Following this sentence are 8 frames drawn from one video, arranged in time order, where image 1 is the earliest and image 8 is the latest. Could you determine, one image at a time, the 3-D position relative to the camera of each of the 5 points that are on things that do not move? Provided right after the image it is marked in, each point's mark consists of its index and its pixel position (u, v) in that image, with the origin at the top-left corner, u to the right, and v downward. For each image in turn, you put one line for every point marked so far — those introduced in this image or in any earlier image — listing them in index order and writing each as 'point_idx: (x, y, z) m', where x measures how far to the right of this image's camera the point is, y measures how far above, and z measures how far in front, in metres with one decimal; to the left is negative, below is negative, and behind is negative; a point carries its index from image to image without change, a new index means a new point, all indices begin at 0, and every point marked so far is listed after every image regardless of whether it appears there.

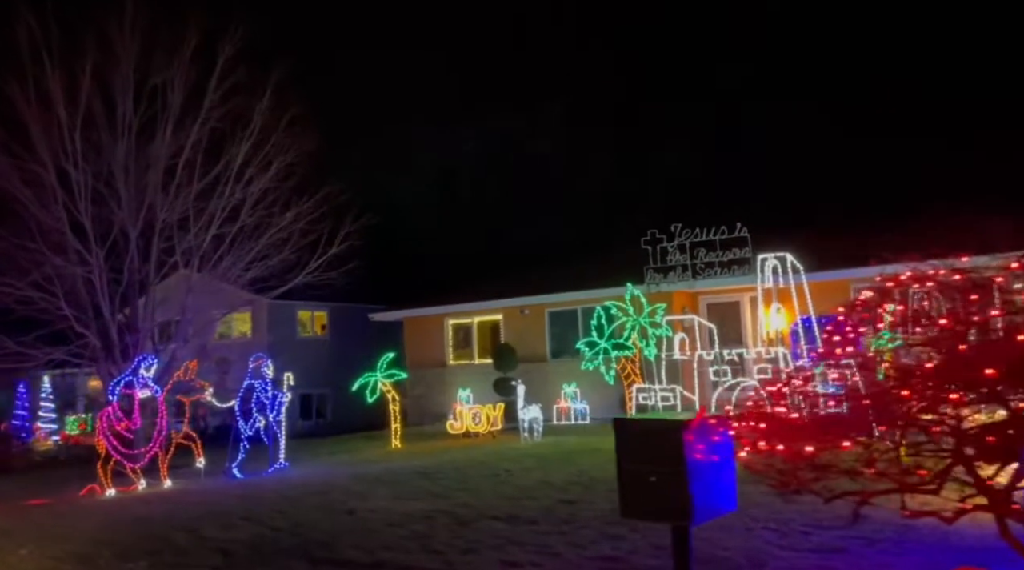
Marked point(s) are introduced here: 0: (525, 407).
0: (+0.3, -2.4, +15.3) m
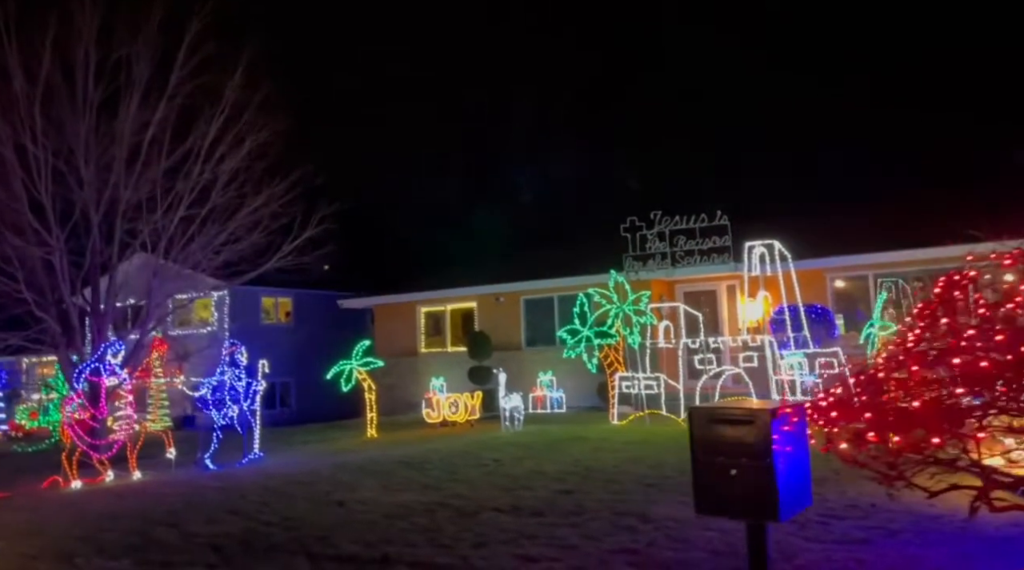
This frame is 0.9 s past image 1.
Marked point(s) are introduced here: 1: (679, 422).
0: (-0.1, -2.1, +15.1) m
1: (+2.9, -2.4, +13.6) m
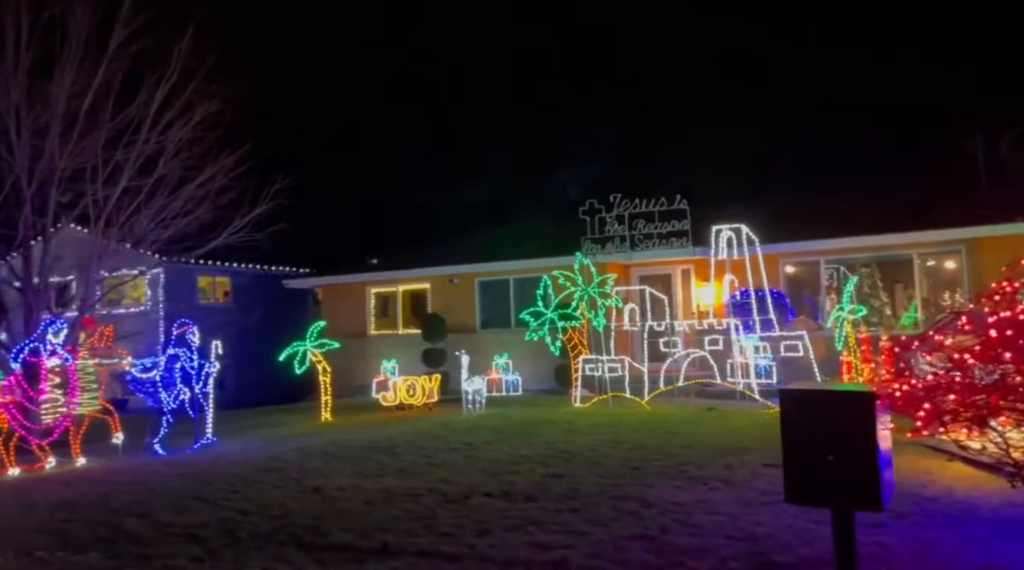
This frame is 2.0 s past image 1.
0: (-0.8, -1.8, +14.8) m
1: (+2.3, -2.1, +13.6) m
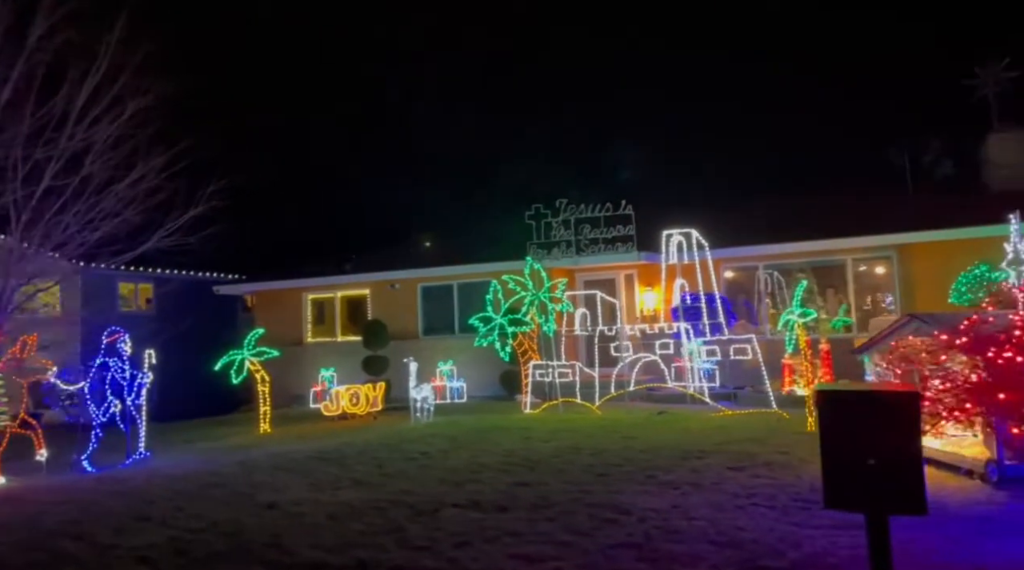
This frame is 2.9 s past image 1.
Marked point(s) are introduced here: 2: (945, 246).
0: (-1.7, -1.9, +14.5) m
1: (+1.4, -2.1, +13.6) m
2: (+9.0, +0.8, +16.4) m
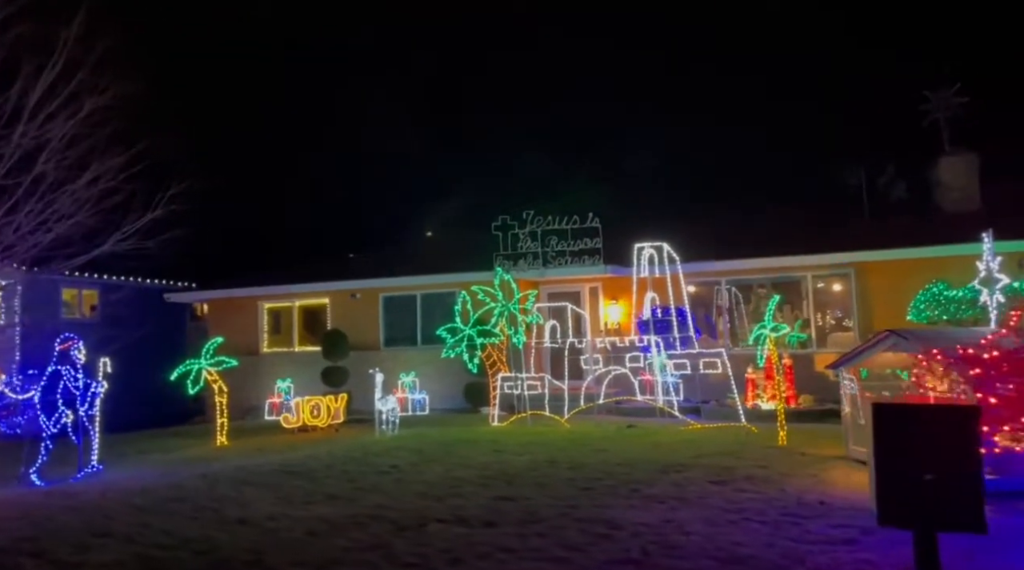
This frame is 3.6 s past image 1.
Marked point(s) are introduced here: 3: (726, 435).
0: (-2.3, -2.0, +14.2) m
1: (+0.9, -2.4, +13.4) m
2: (+8.3, +0.4, +16.8) m
3: (+3.2, -2.3, +11.9) m
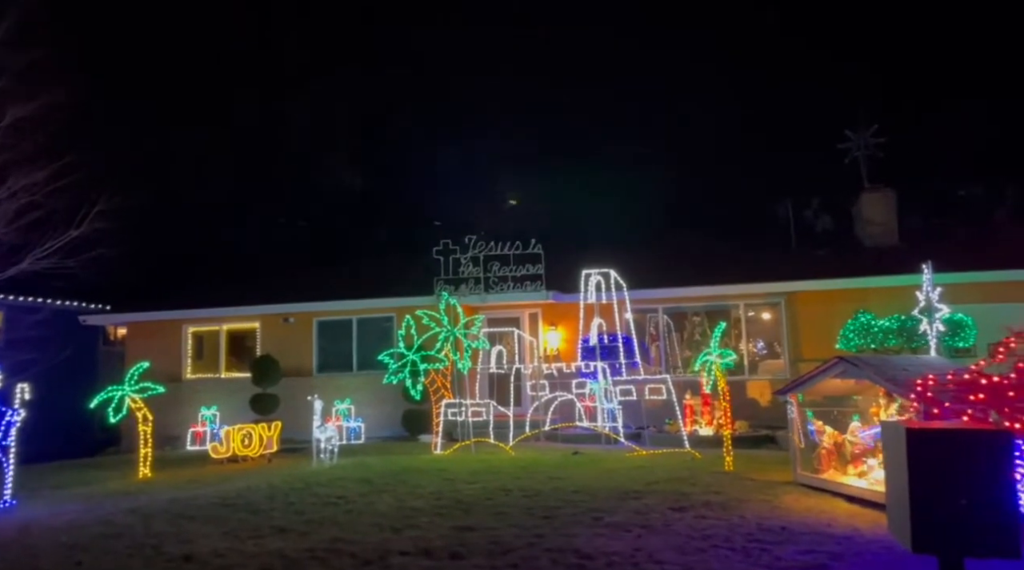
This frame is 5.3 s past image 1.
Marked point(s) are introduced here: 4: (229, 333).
0: (-3.3, -2.4, +13.7) m
1: (-0.1, -2.8, +13.3) m
2: (+7.0, -0.2, +17.4) m
3: (+2.4, -2.7, +11.9) m
4: (-7.1, -1.2, +19.9) m
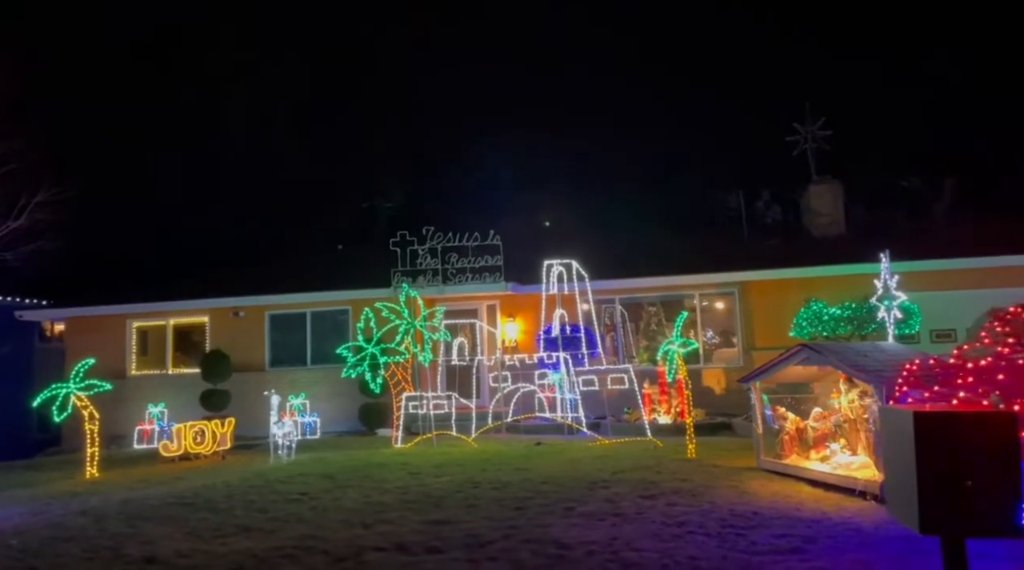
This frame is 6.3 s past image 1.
0: (-4.0, -2.3, +13.4) m
1: (-0.7, -2.6, +13.2) m
2: (+6.1, 0.0, +17.8) m
3: (+1.9, -2.5, +12.0) m
4: (-8.2, -1.1, +19.4) m
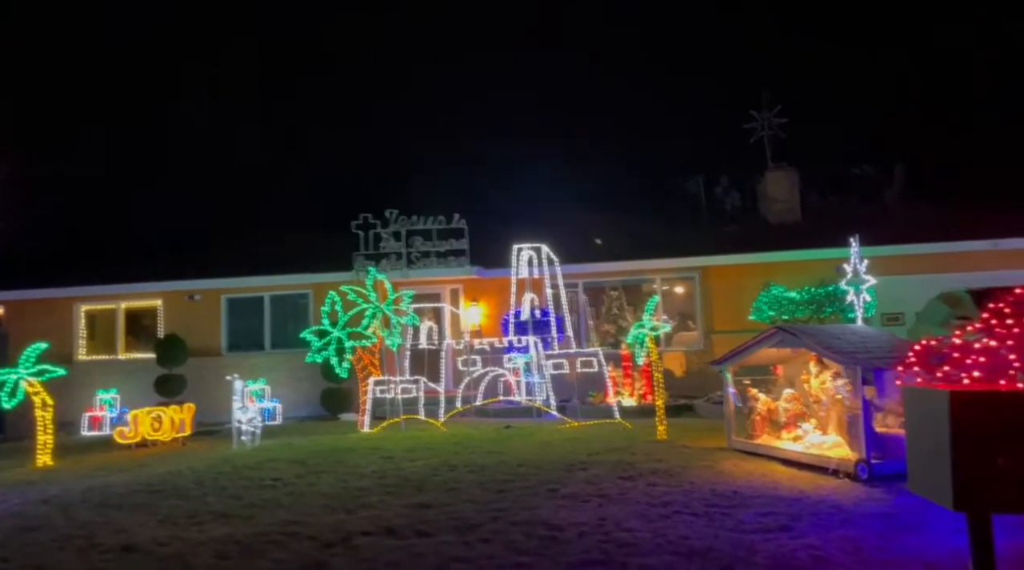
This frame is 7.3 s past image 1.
0: (-4.5, -2.0, +13.1) m
1: (-1.2, -2.4, +13.1) m
2: (+5.2, +0.4, +18.1) m
3: (+1.4, -2.3, +12.1) m
4: (-9.1, -0.6, +18.8) m
